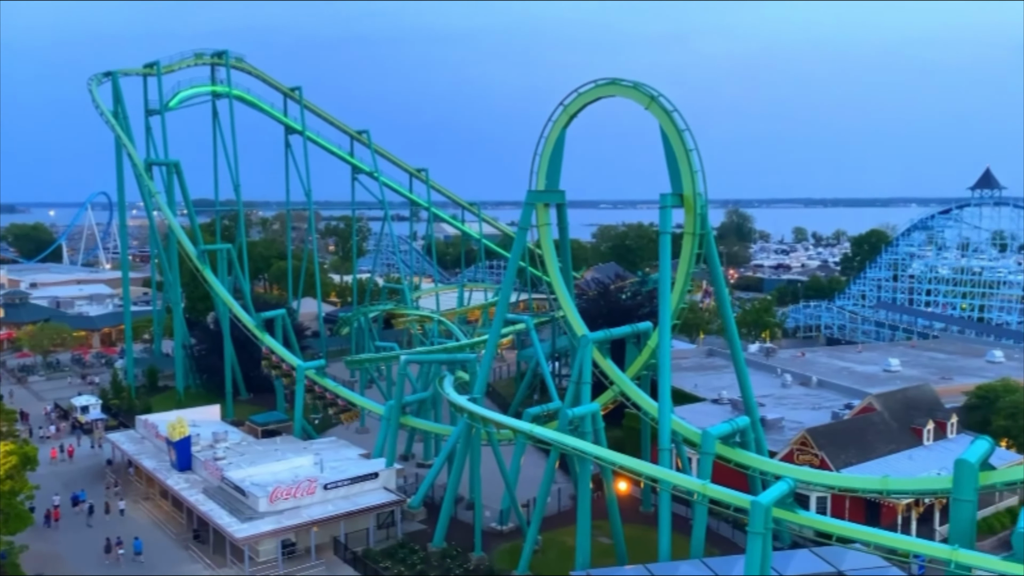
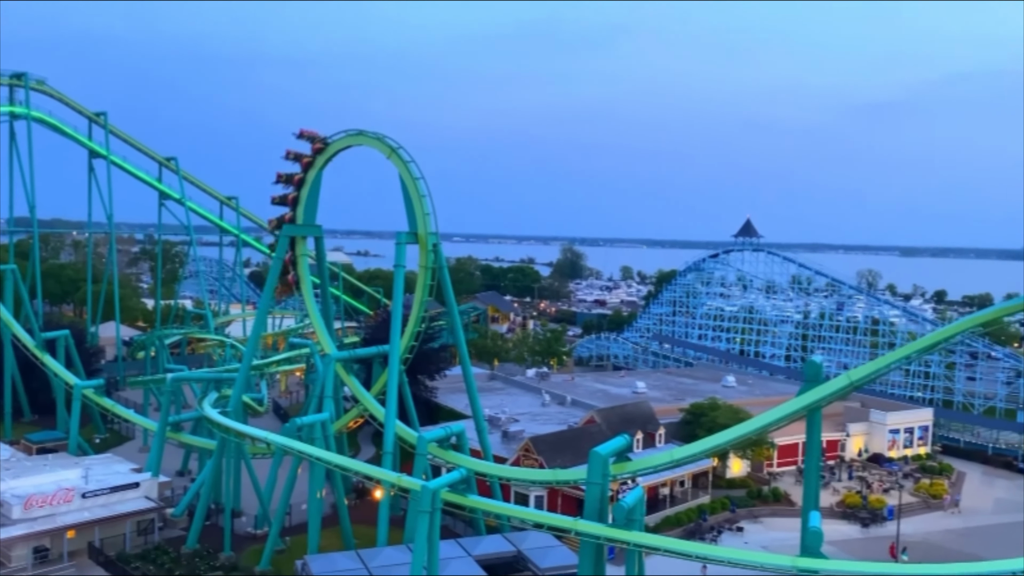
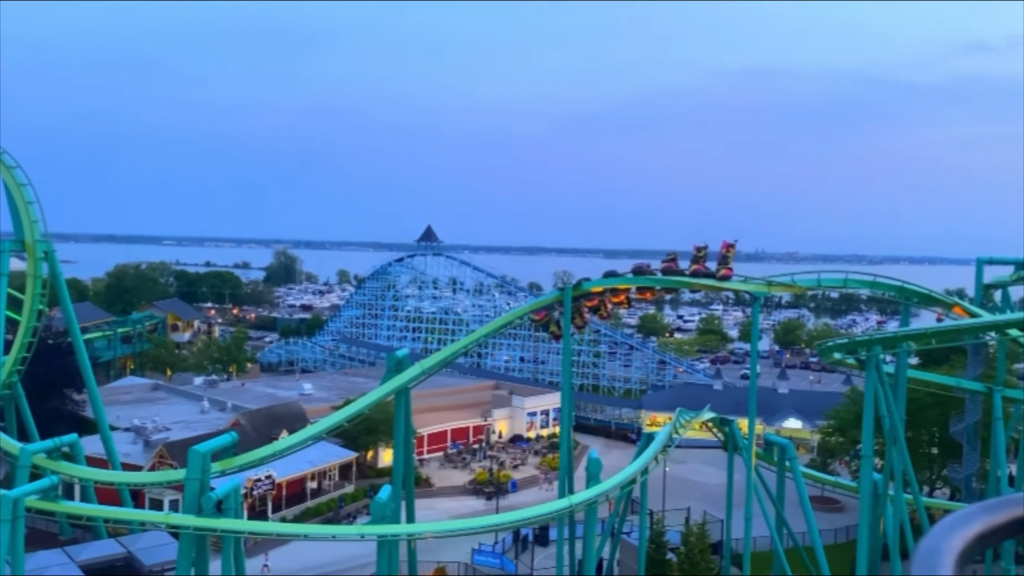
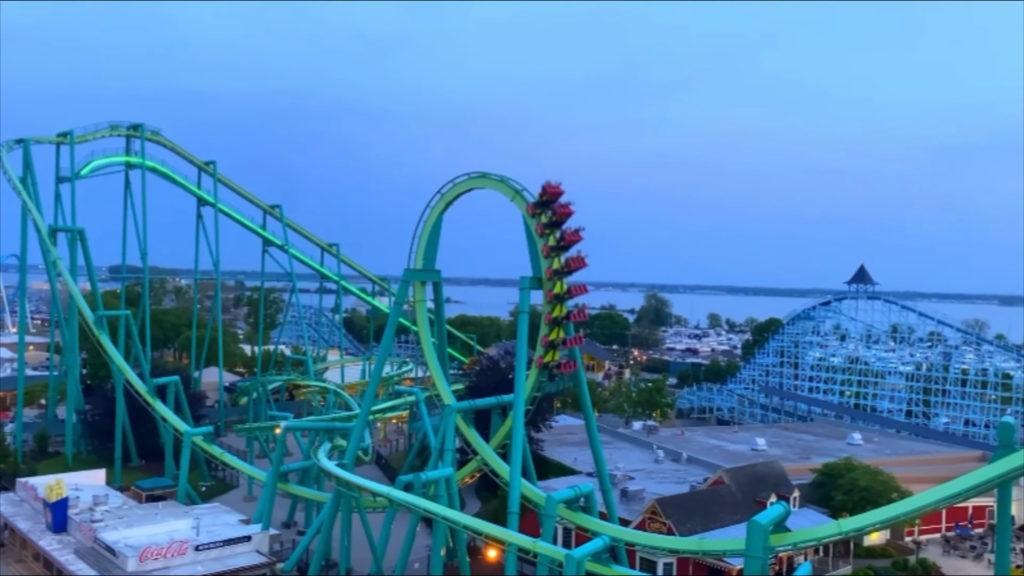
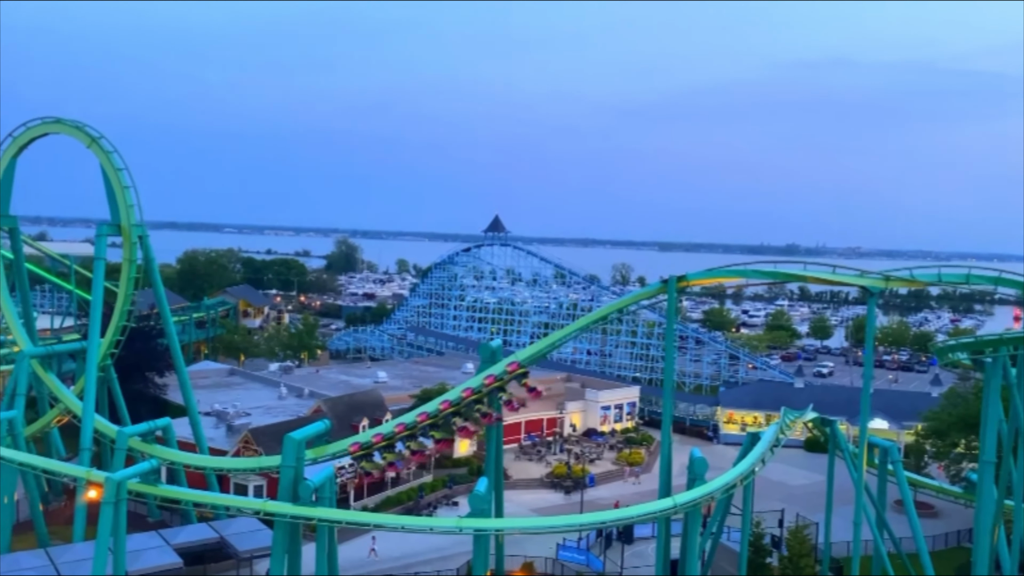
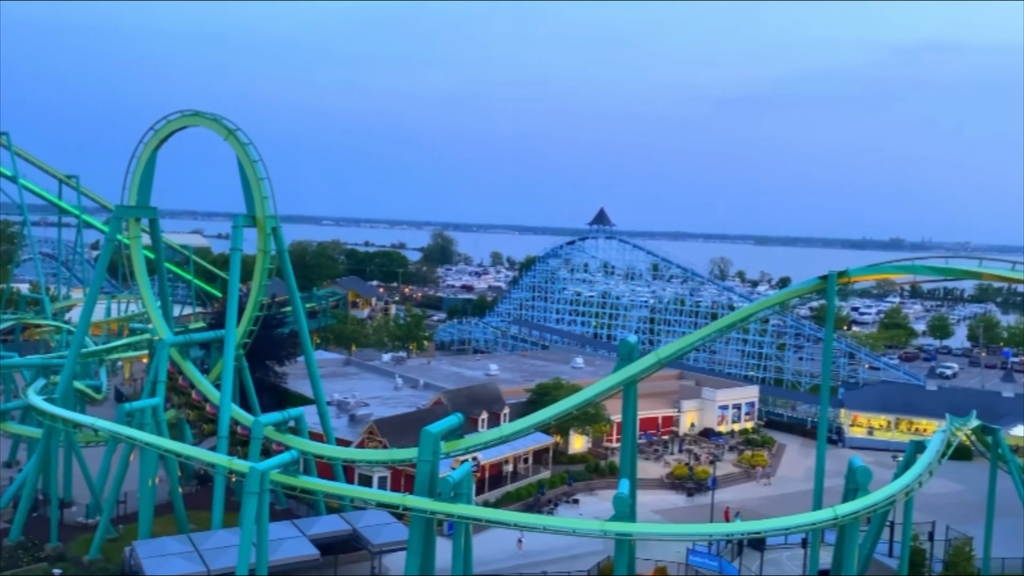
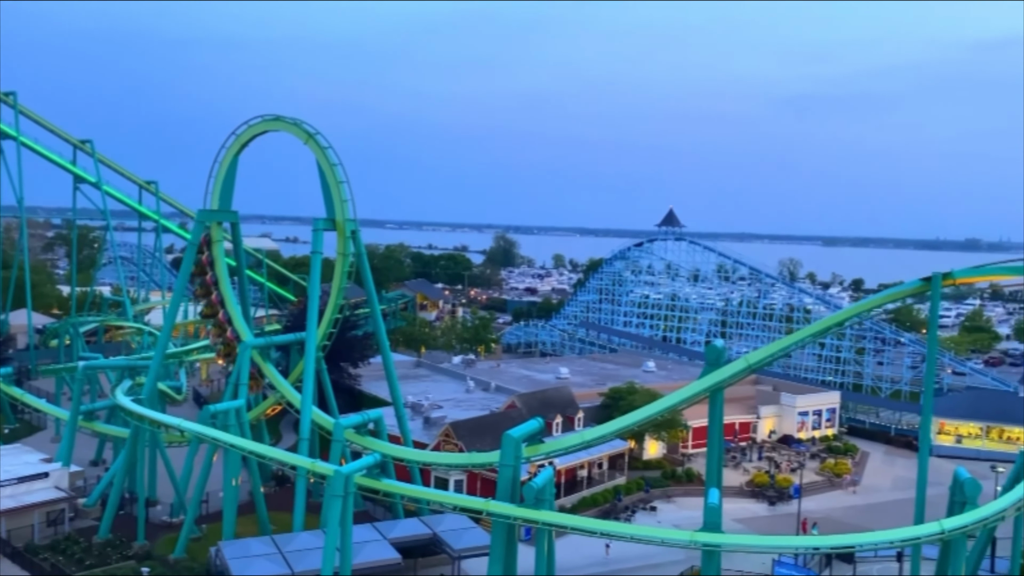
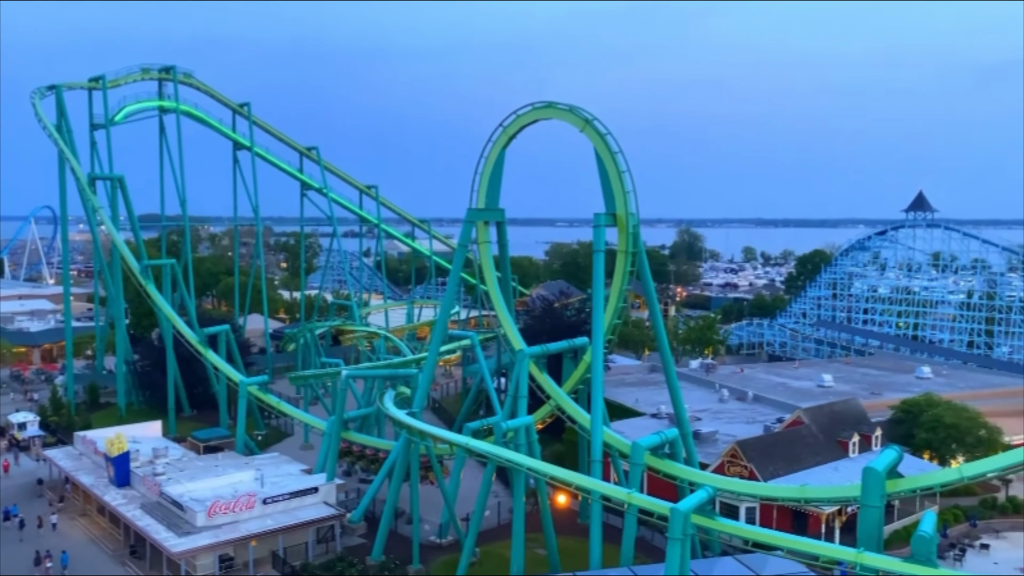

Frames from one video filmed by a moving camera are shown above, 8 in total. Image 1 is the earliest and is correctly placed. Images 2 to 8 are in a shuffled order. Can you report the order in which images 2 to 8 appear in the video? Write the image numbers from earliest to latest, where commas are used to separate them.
8, 4, 2, 7, 6, 5, 3
